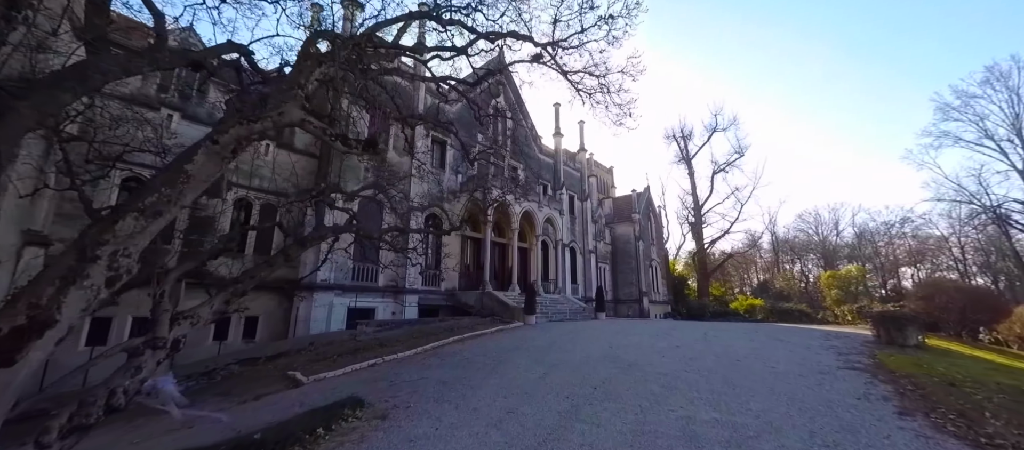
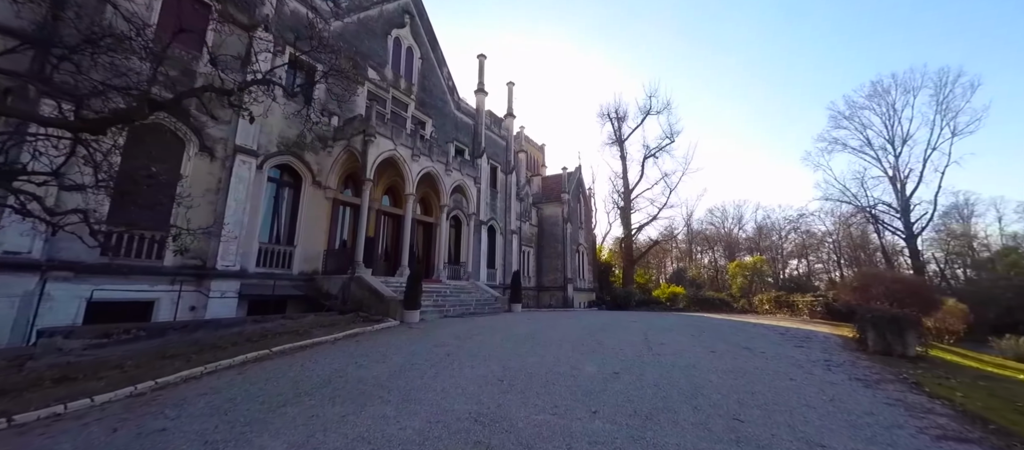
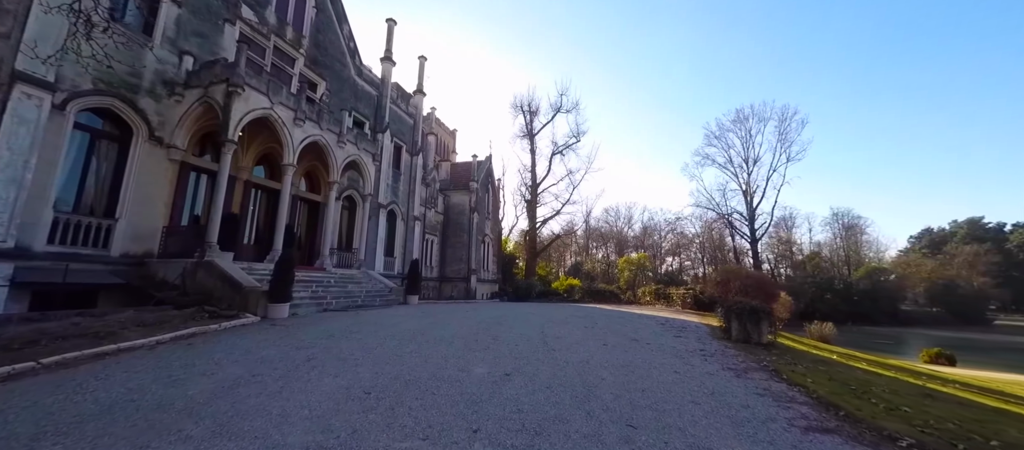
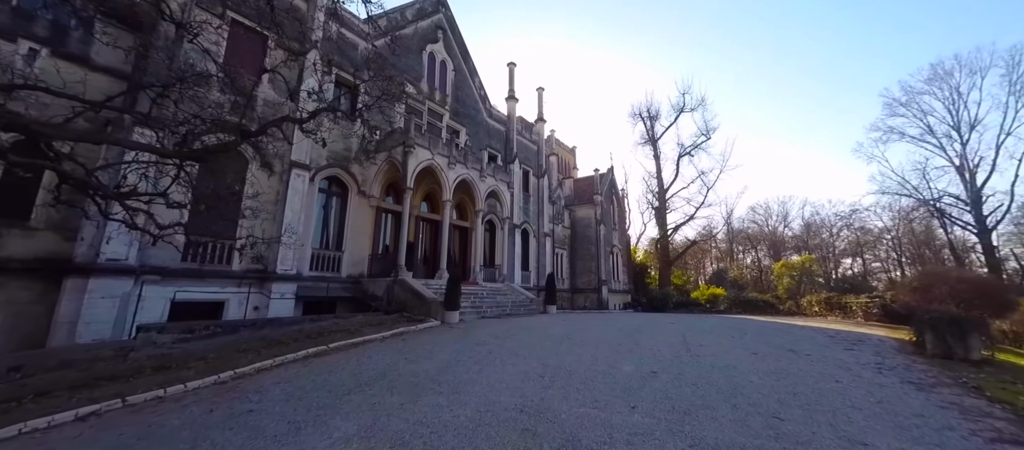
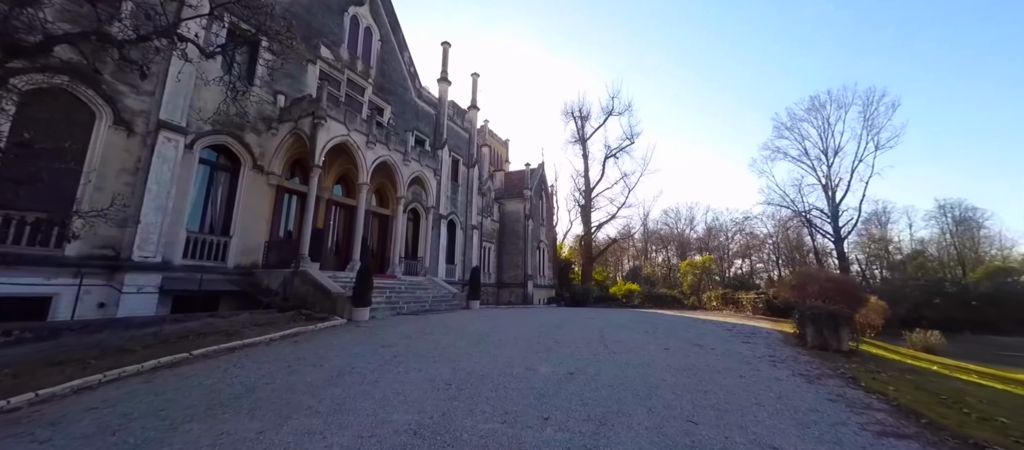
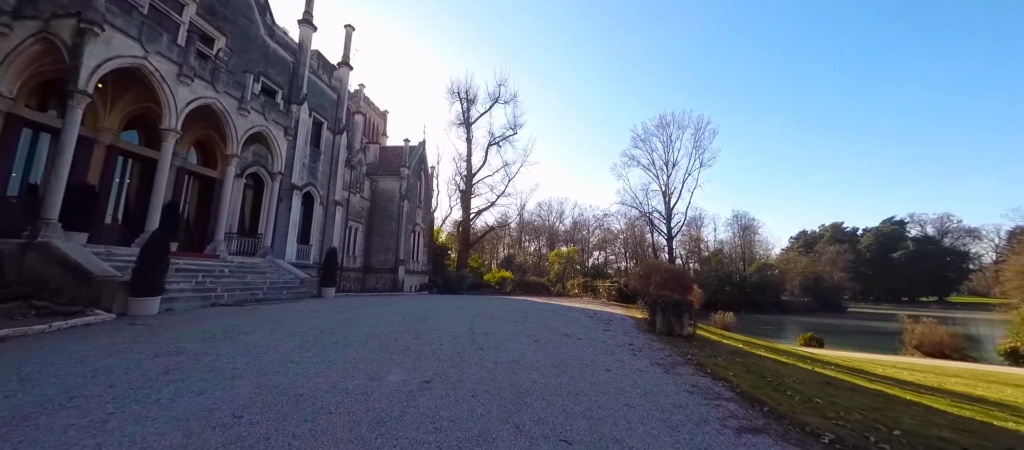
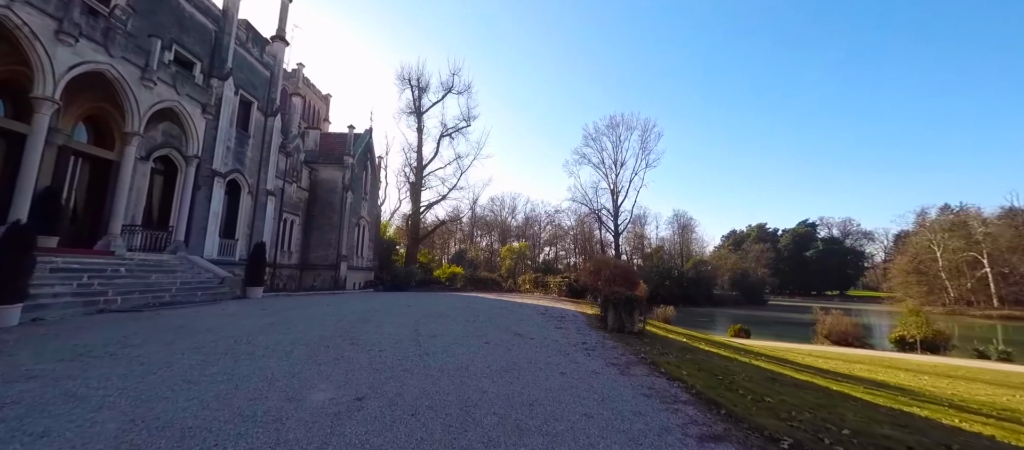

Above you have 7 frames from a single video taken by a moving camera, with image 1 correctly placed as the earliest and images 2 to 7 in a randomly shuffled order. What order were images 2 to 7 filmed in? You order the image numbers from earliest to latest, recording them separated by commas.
4, 2, 5, 3, 6, 7
